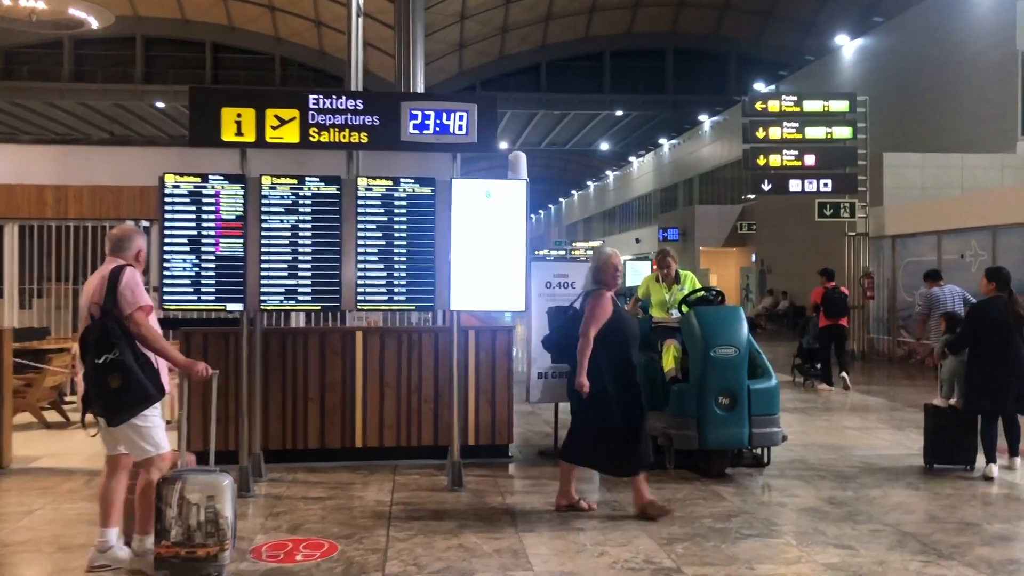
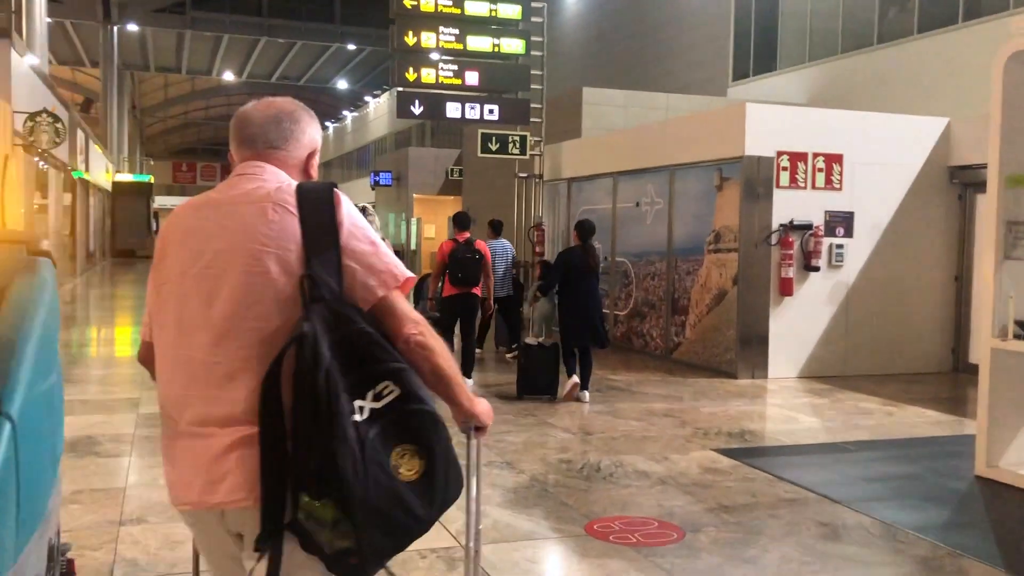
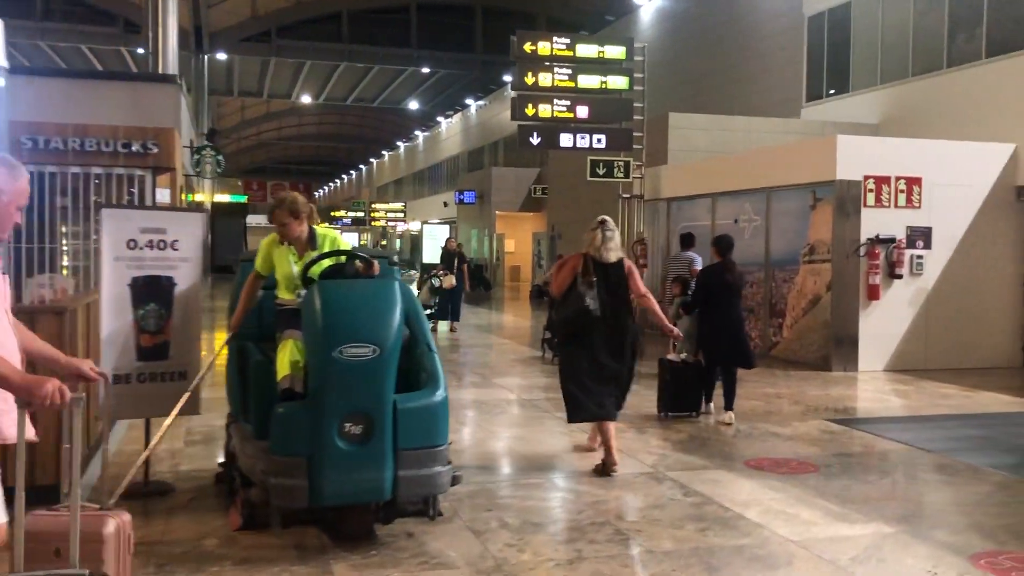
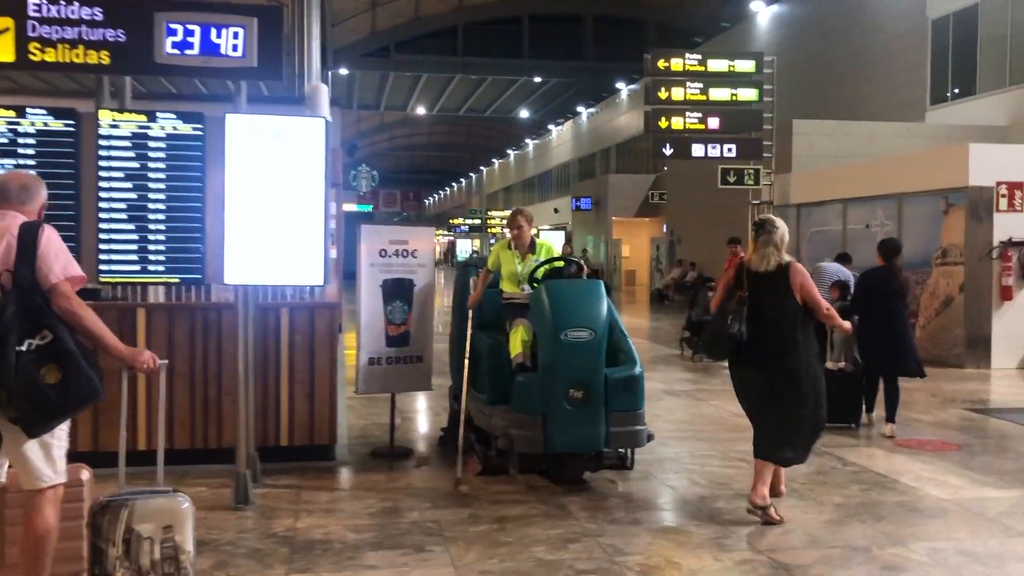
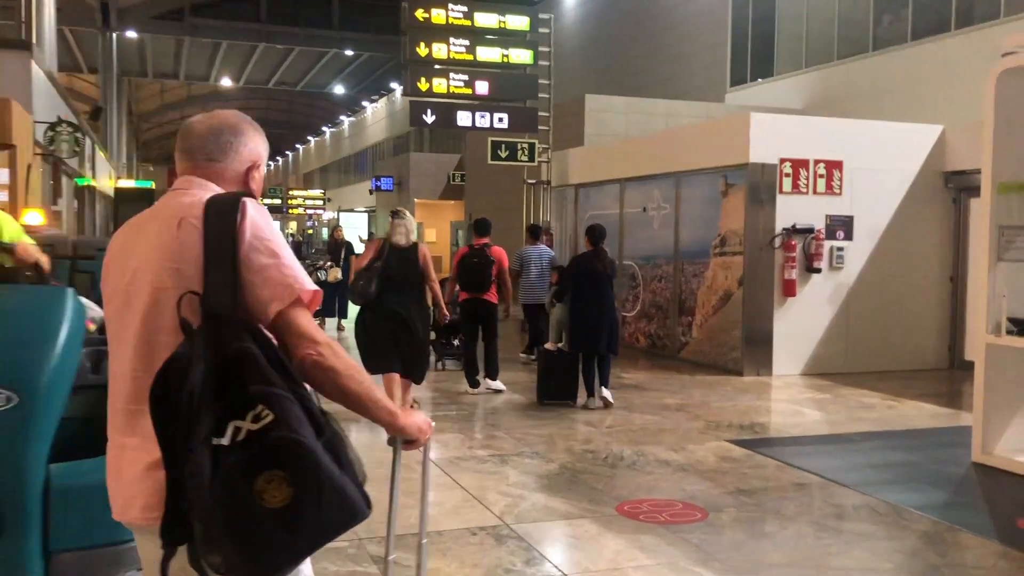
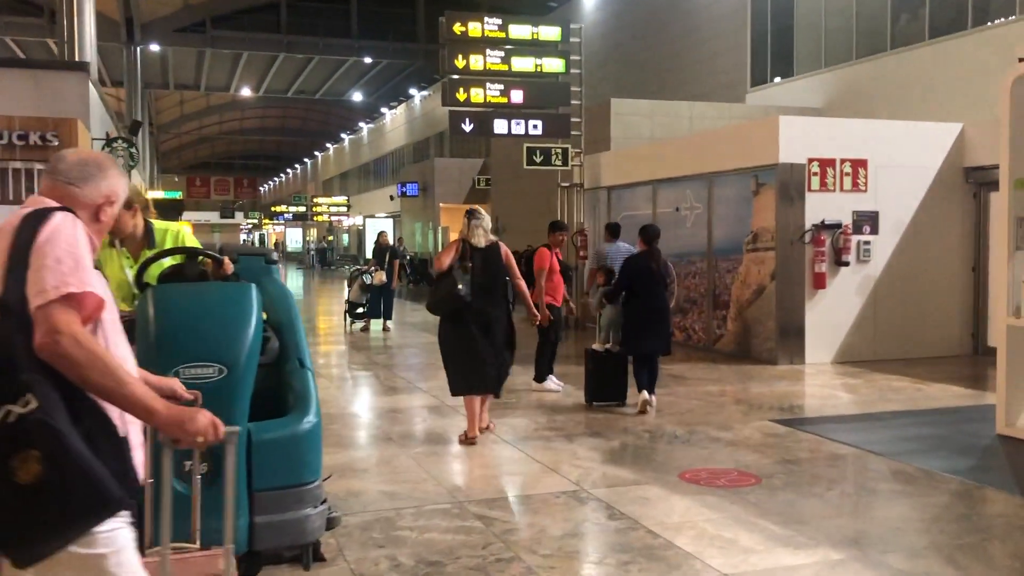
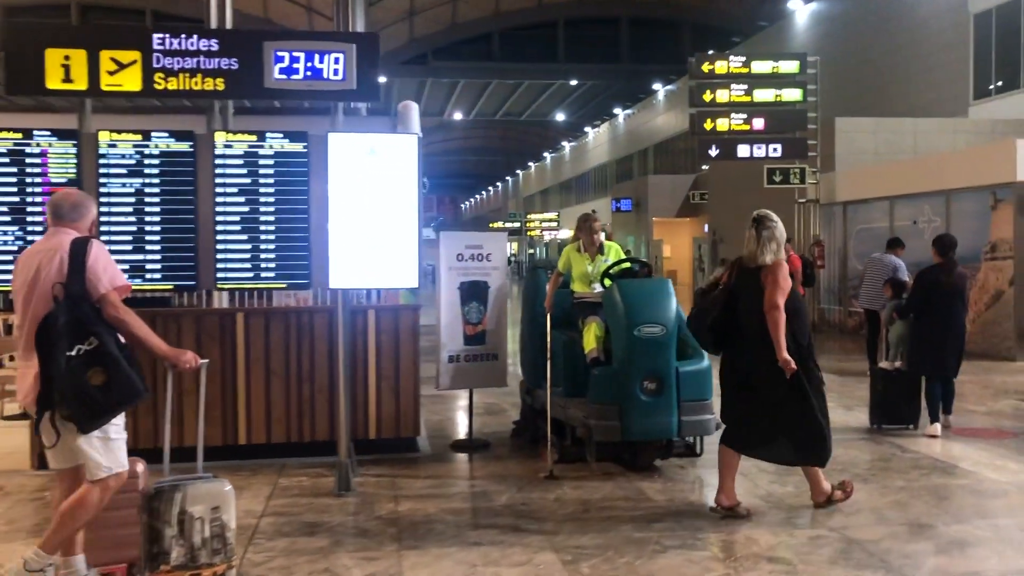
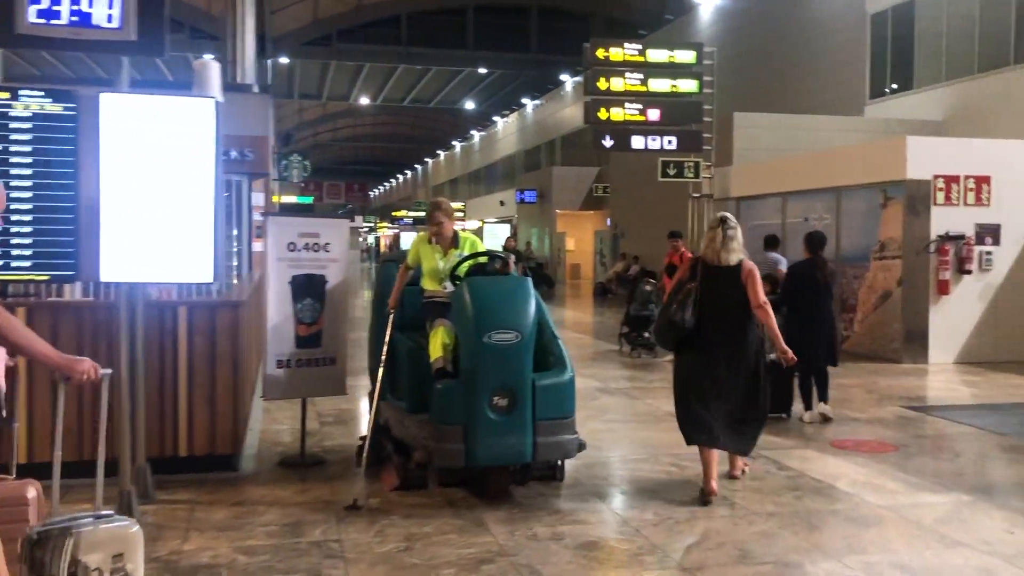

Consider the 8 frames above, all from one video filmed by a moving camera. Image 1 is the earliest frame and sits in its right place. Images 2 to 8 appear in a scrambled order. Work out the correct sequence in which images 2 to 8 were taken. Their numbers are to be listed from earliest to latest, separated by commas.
7, 4, 8, 3, 6, 5, 2
